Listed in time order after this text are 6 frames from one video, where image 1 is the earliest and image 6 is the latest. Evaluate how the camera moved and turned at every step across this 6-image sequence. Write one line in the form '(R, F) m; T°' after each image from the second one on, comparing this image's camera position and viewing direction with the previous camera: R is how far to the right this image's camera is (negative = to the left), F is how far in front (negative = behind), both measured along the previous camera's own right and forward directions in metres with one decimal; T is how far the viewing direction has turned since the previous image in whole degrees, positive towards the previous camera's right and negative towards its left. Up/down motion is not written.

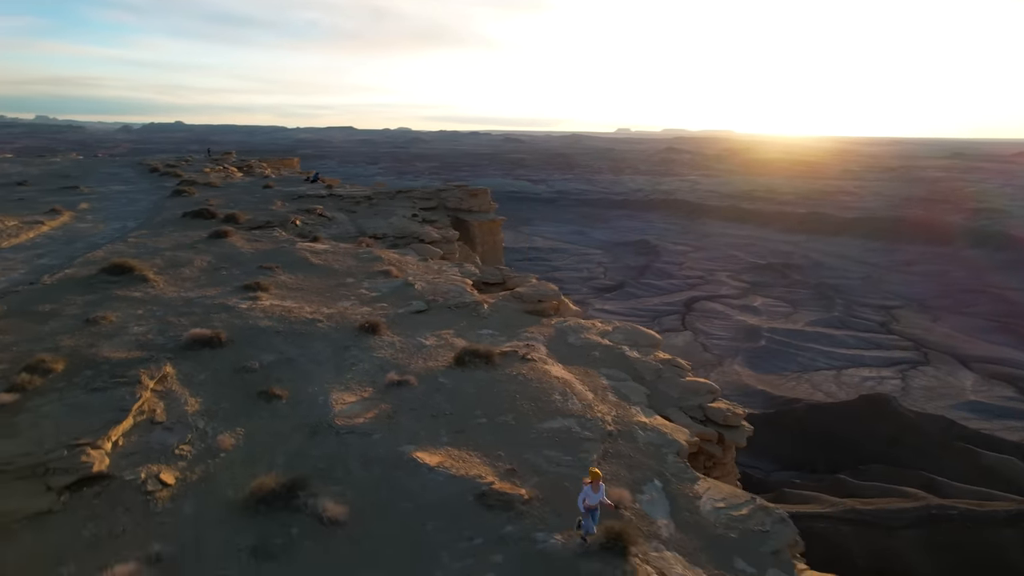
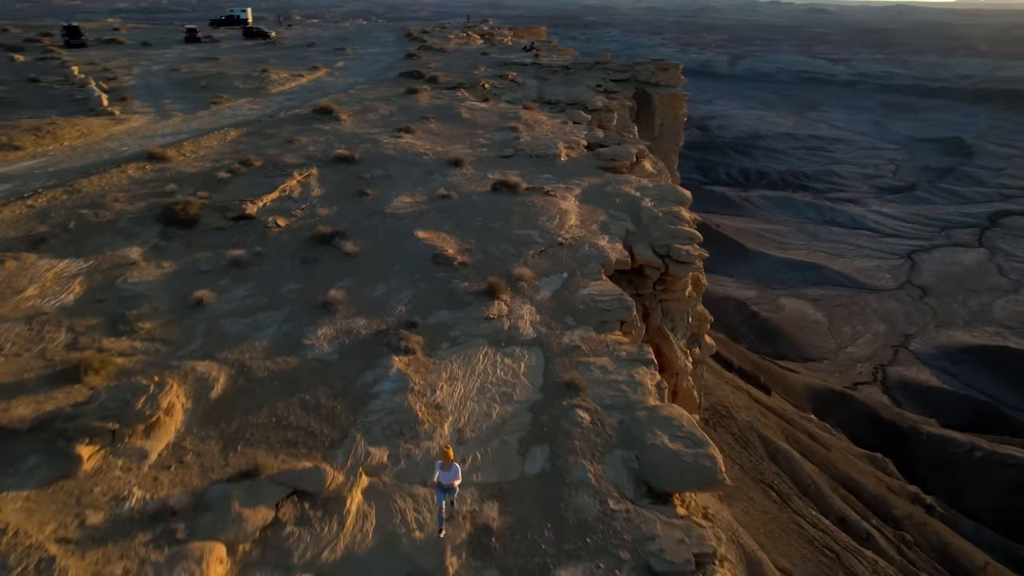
(+3.8, -2.3) m; -21°
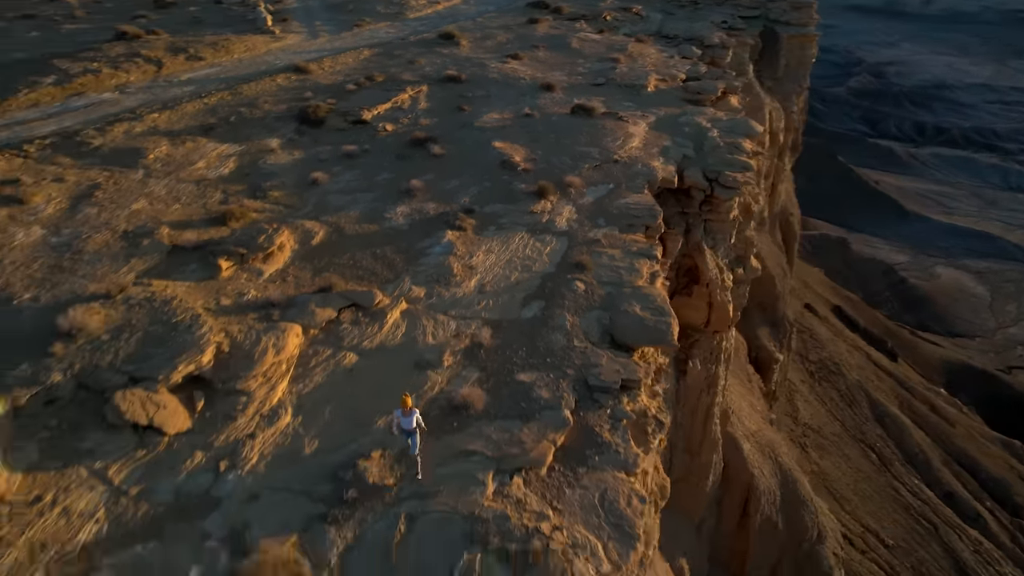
(+1.3, -1.6) m; -11°
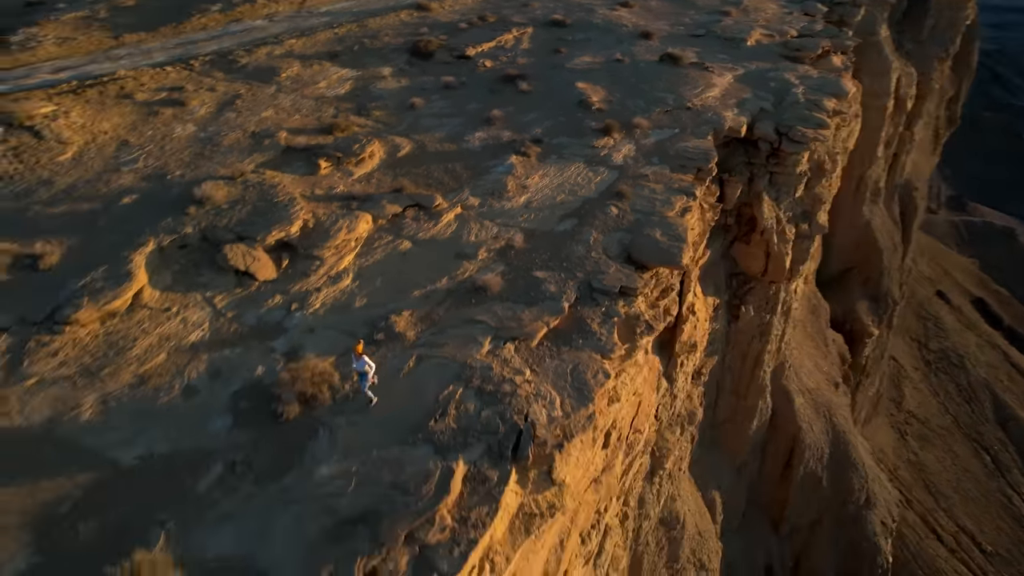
(+1.2, -1.1) m; -10°
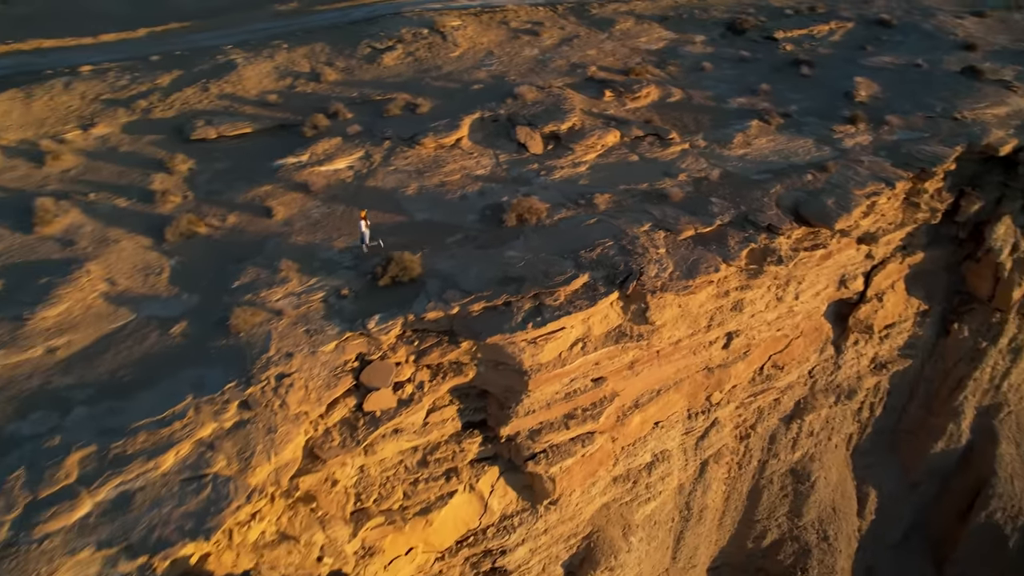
(+2.5, -2.5) m; -25°
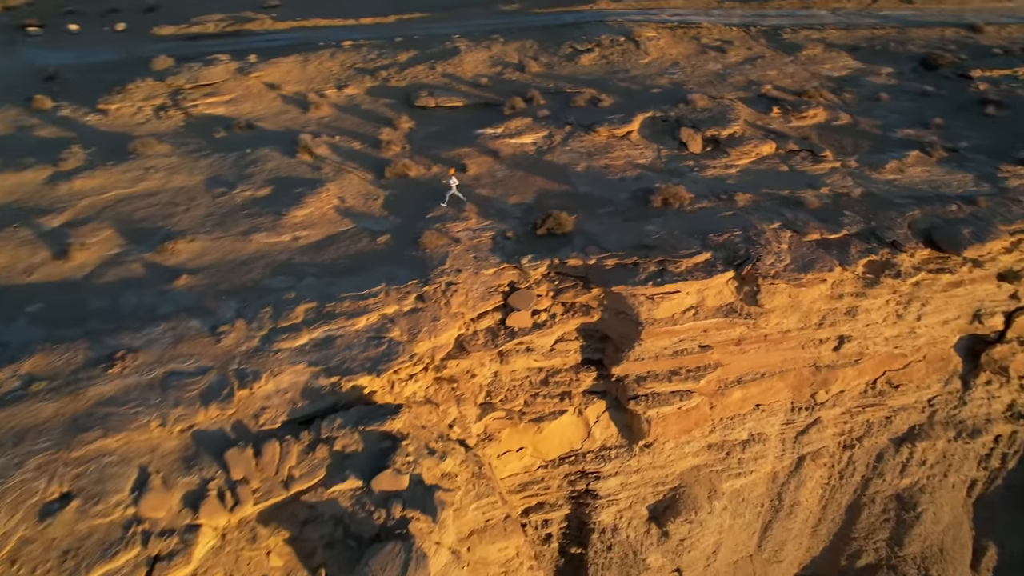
(+0.7, -1.7) m; -14°
